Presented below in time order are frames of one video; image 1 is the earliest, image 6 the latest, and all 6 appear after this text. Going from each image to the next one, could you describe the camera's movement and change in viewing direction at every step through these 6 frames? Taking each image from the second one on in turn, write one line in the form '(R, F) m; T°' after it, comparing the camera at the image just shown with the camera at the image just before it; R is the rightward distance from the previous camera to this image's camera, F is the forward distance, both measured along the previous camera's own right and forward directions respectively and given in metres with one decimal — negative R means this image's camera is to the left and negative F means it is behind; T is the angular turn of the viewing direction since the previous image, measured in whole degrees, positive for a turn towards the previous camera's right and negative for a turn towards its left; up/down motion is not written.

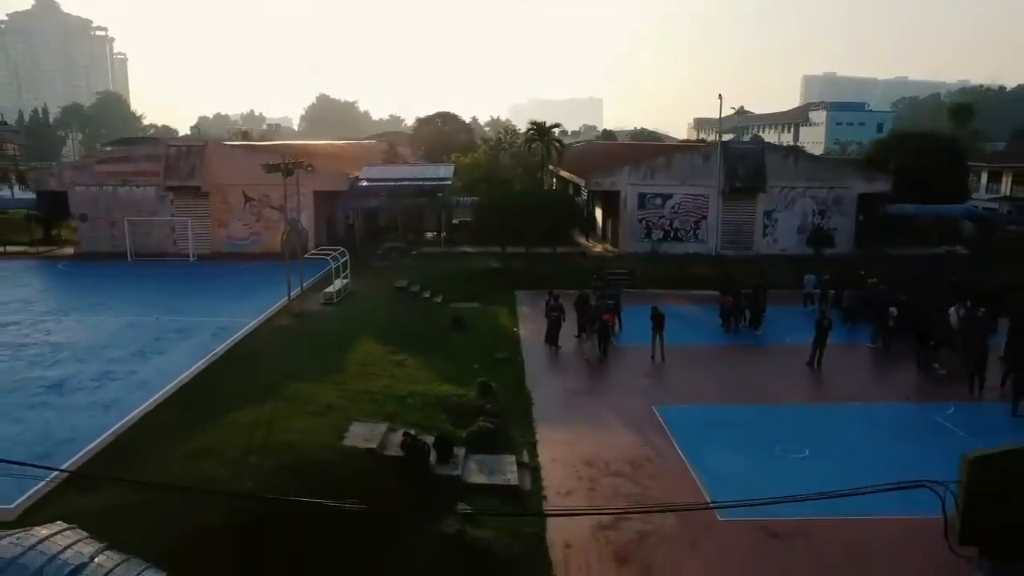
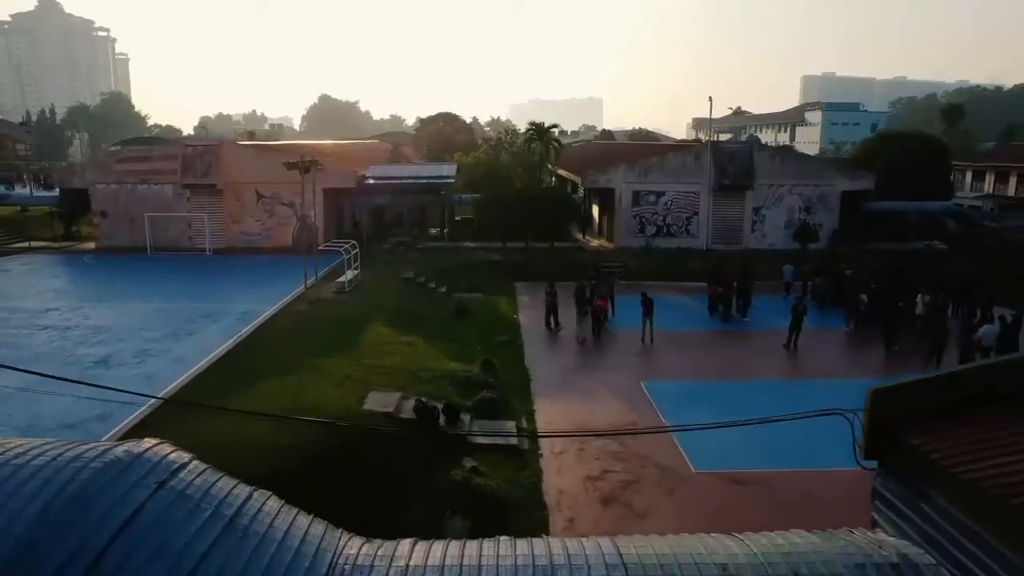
(0.0, -1.6) m; 0°
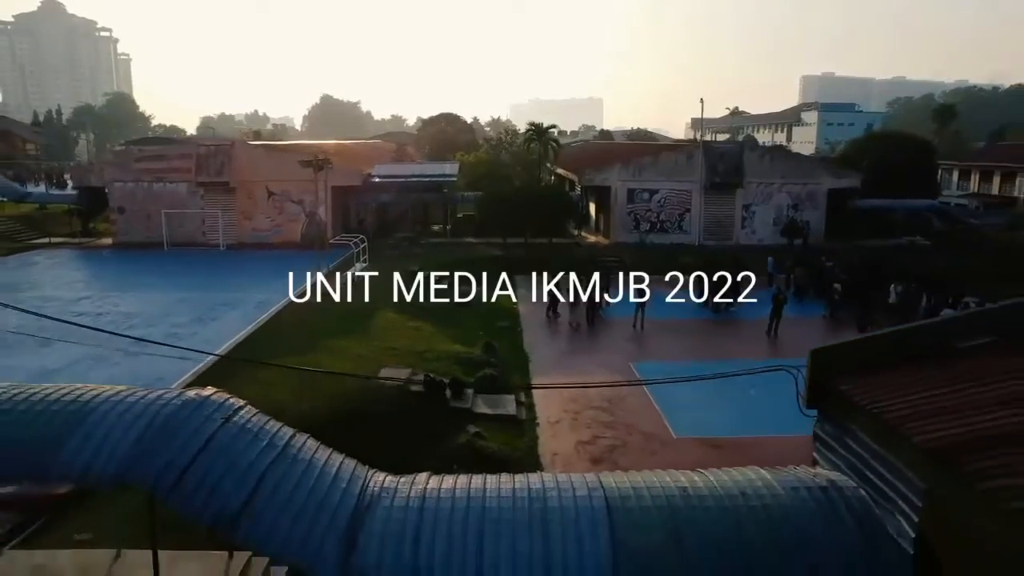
(0.0, -1.4) m; 0°
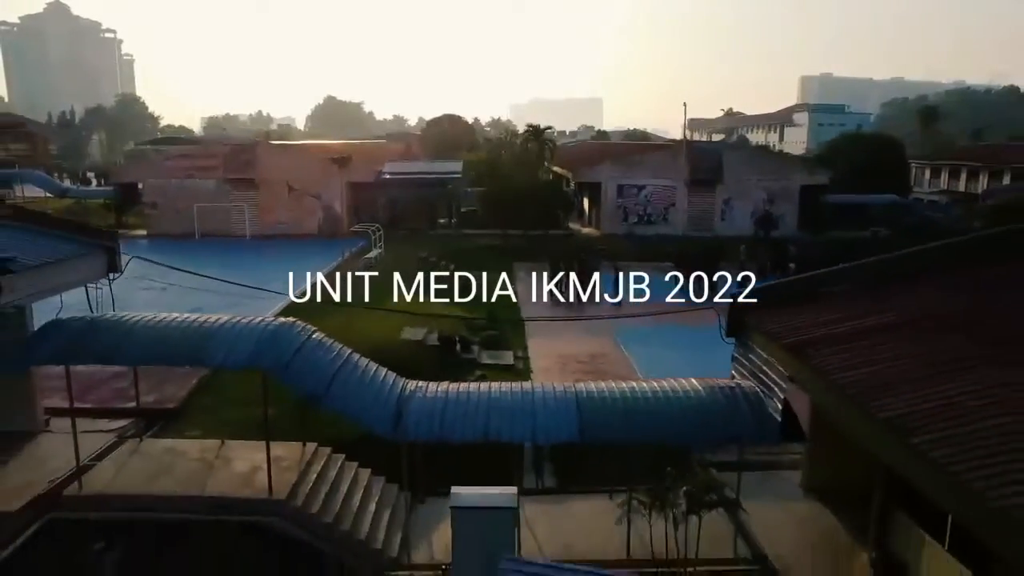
(0.0, -3.2) m; 0°
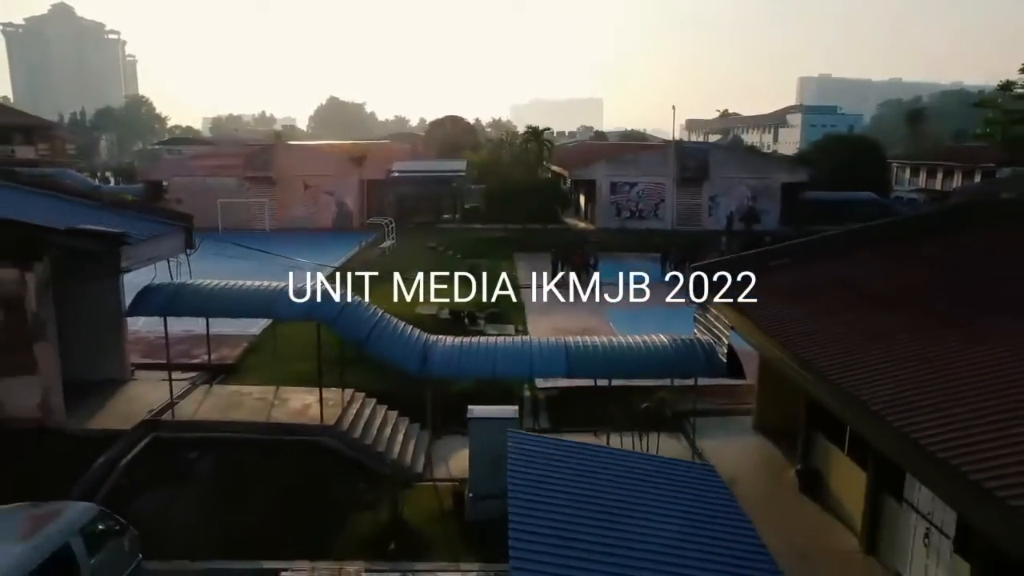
(0.0, -2.7) m; 0°
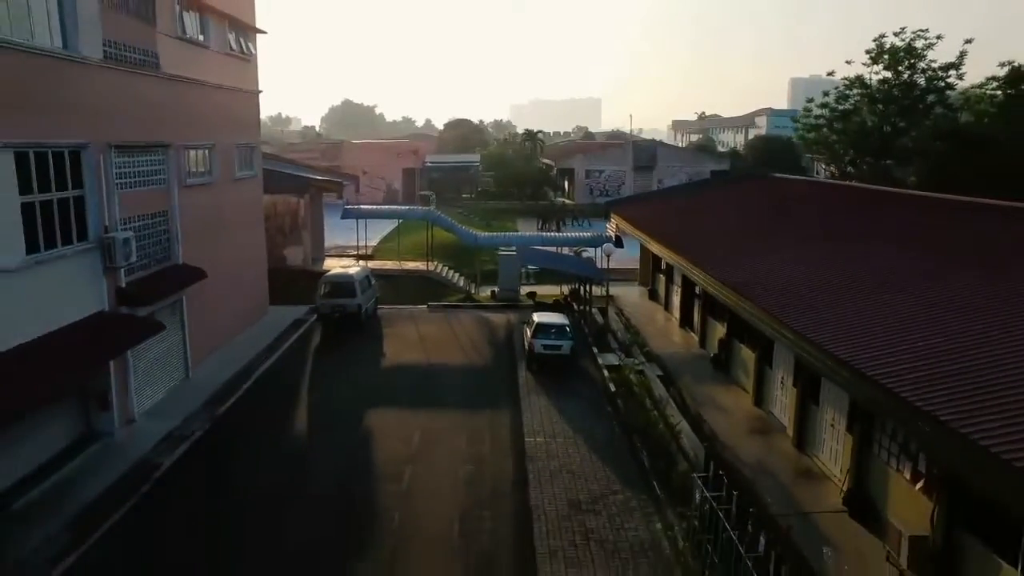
(-0.1, -14.6) m; 0°
